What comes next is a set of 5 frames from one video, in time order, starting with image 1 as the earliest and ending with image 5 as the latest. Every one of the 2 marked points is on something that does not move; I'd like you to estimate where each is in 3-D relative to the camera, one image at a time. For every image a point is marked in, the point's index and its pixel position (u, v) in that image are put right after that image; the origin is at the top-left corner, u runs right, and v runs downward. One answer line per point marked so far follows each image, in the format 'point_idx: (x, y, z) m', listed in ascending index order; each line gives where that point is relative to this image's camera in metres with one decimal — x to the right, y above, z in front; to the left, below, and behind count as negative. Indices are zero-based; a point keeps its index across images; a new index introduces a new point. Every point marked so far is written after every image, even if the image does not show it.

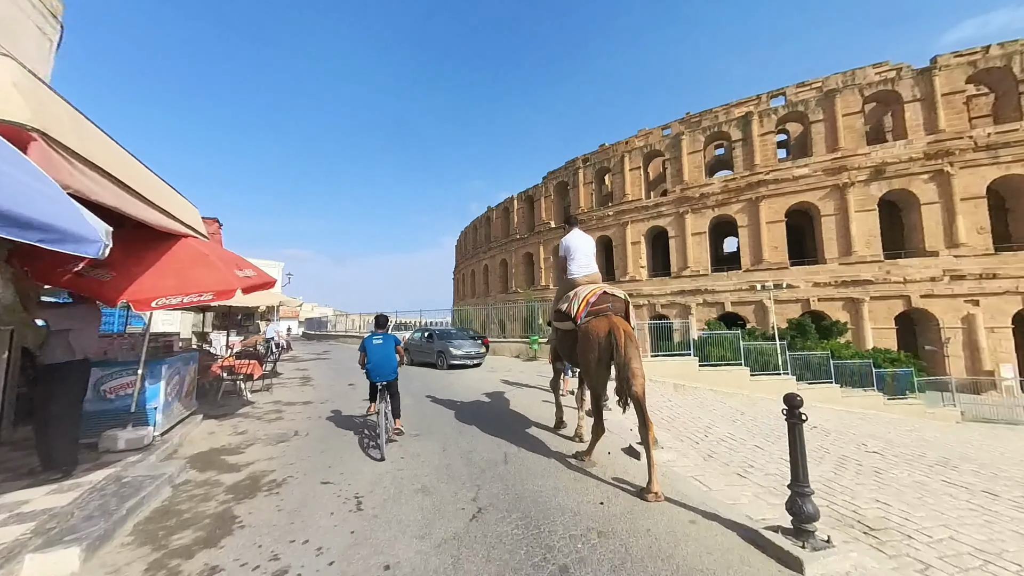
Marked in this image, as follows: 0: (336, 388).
0: (-4.5, -2.6, +10.3) m
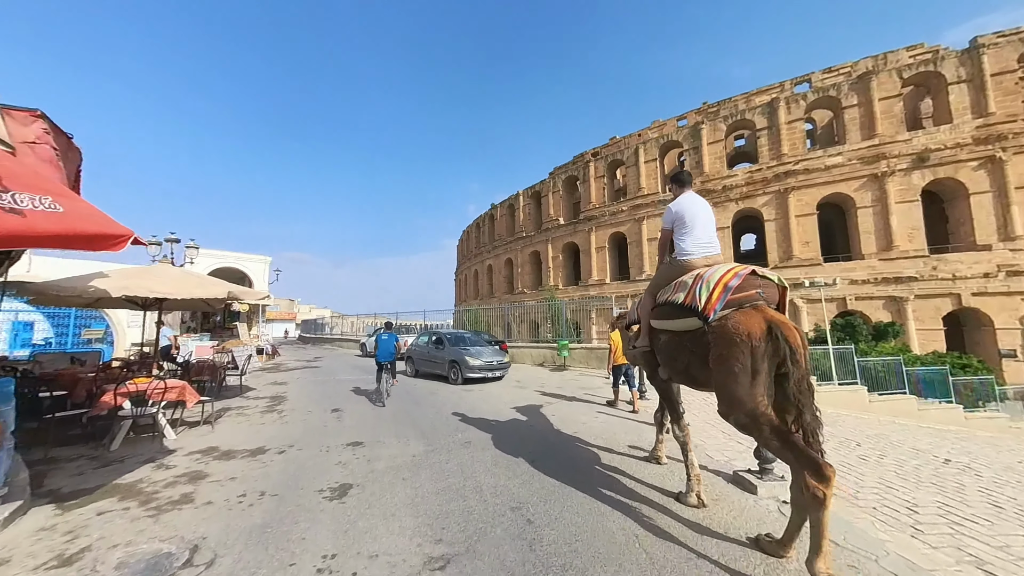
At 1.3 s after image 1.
0: (-3.6, -2.4, +7.3) m
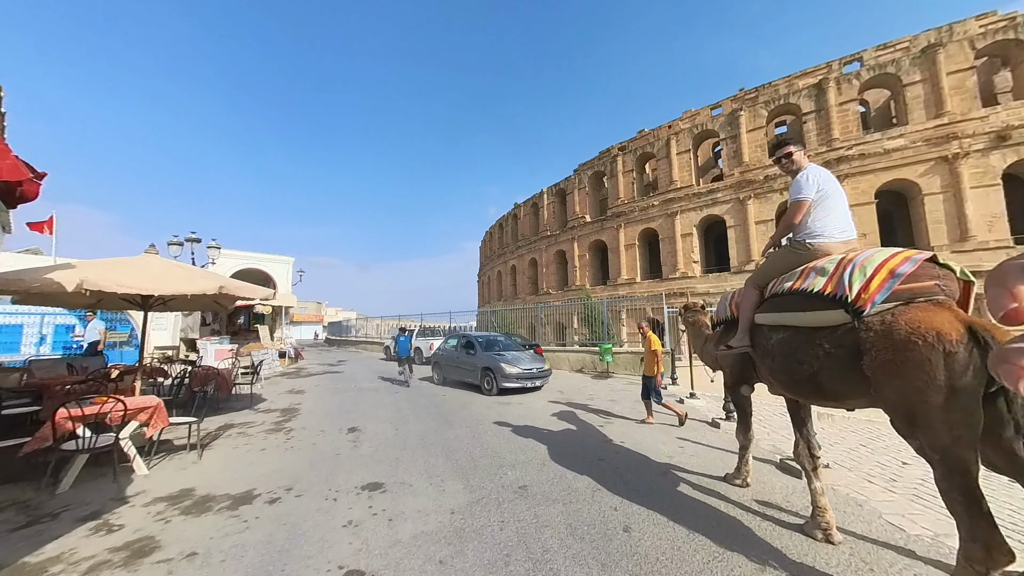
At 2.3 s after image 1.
0: (-2.8, -2.3, +6.0) m
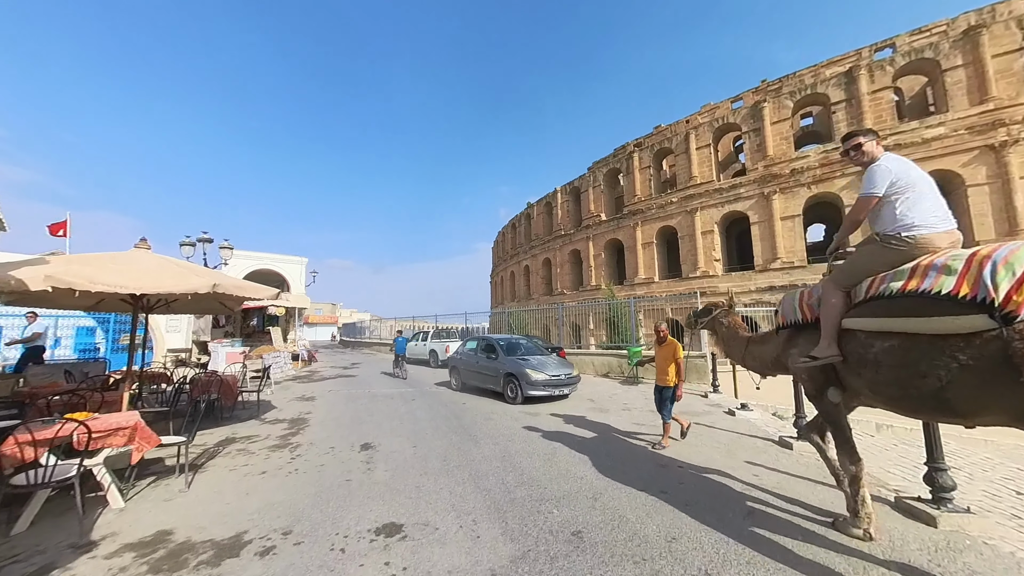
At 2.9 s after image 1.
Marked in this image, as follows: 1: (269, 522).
0: (-2.3, -2.2, +5.3) m
1: (-2.1, -2.0, +3.5) m
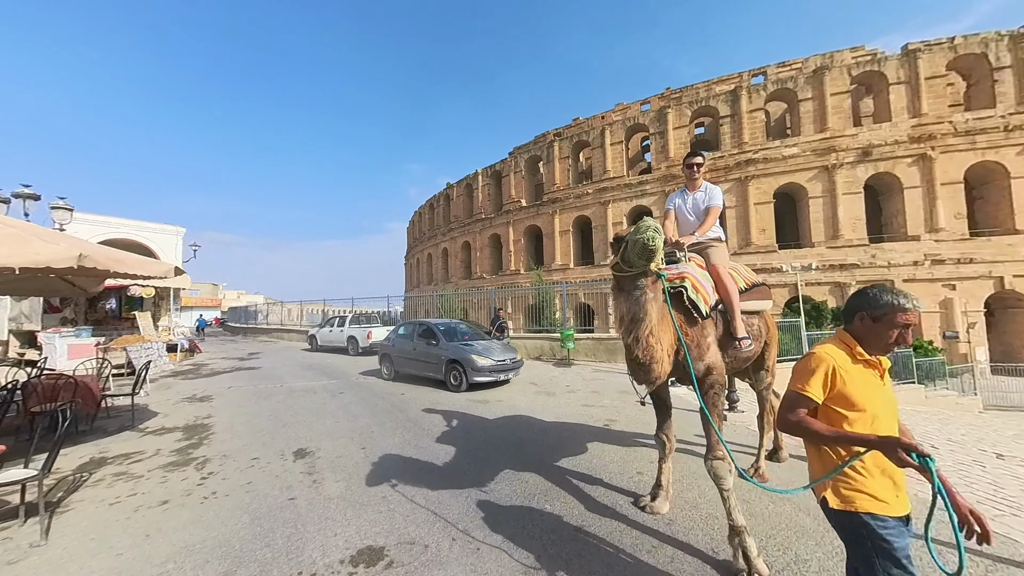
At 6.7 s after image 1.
0: (-2.7, -2.0, +4.3) m
1: (-2.1, -1.8, +2.6) m
